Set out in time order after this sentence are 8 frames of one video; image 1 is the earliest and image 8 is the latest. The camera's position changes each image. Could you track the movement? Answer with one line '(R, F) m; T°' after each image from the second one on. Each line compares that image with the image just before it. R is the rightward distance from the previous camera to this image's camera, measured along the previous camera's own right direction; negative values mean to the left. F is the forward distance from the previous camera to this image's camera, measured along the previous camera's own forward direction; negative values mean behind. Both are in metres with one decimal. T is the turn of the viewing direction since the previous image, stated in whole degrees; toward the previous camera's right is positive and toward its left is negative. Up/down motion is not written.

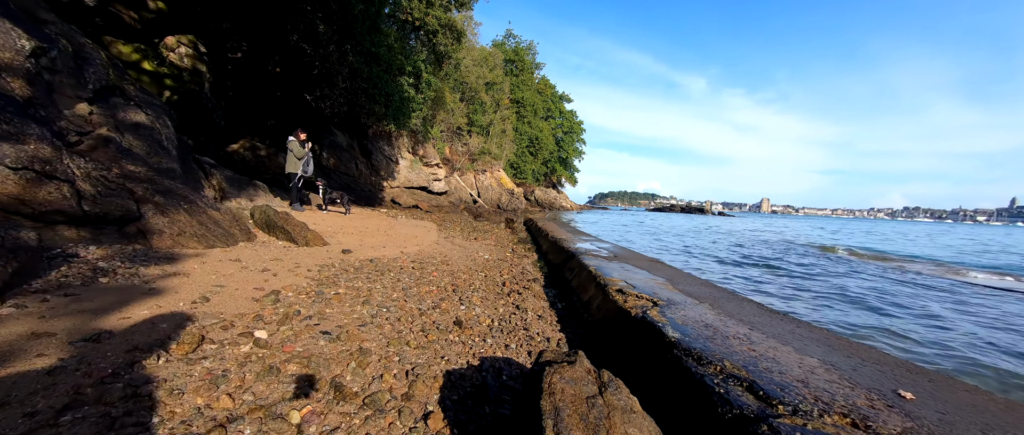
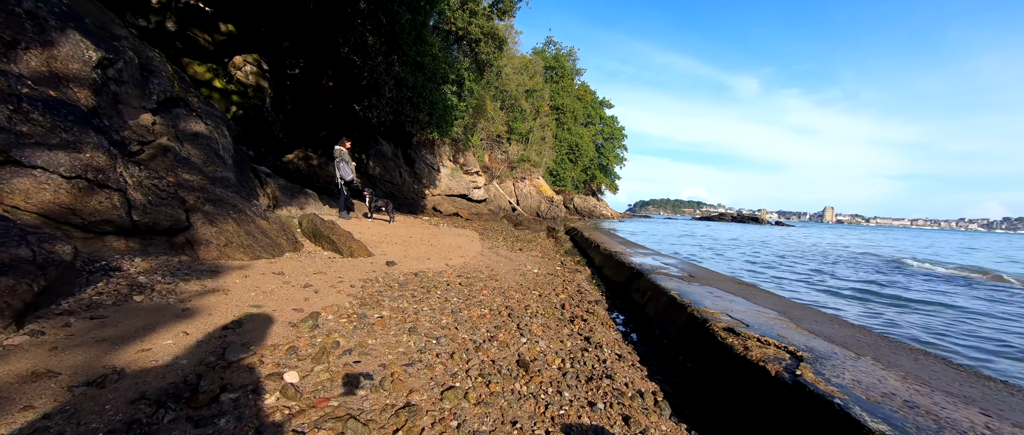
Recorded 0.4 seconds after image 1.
(-0.3, +0.6) m; -6°
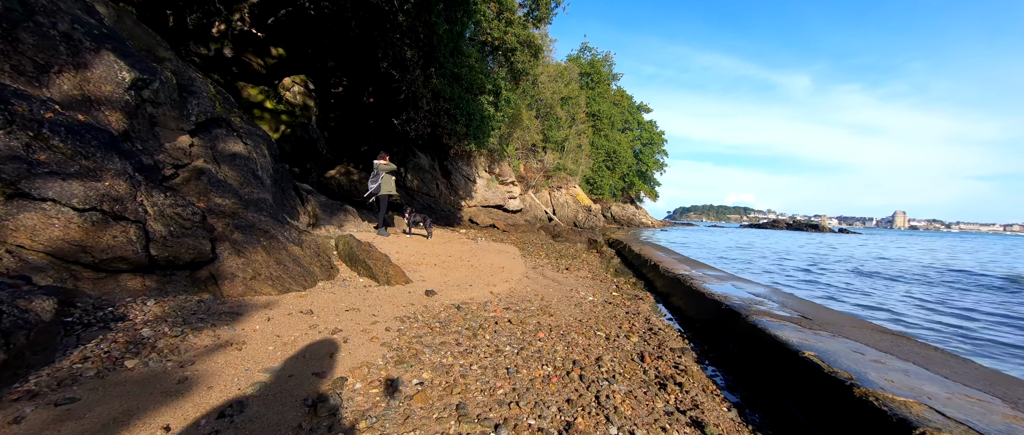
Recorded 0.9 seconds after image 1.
(-0.3, +0.8) m; -6°
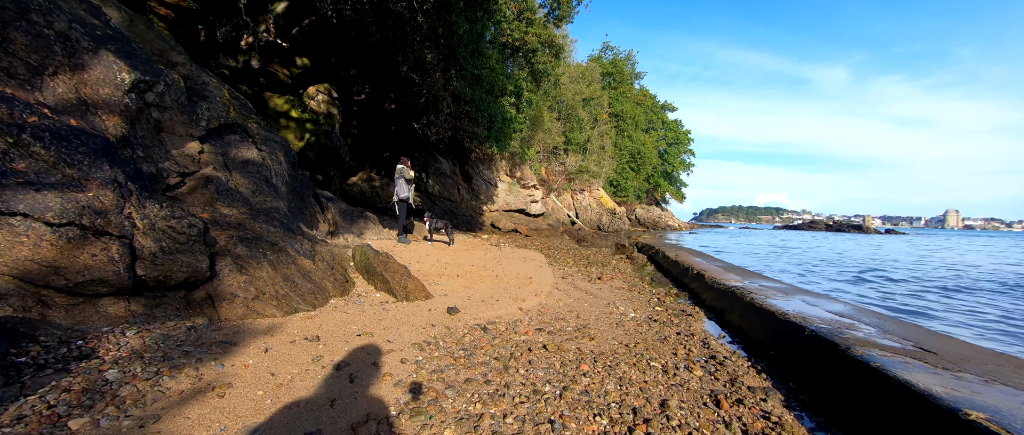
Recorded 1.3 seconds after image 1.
(-0.1, +0.6) m; -3°
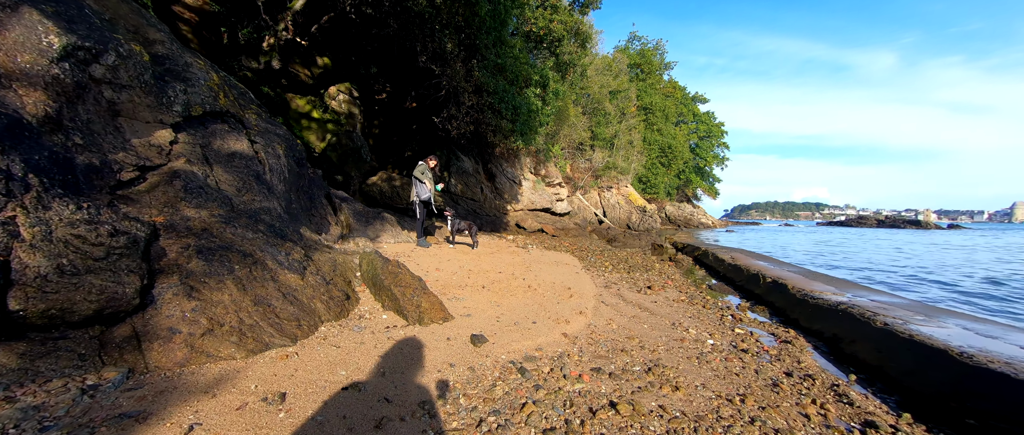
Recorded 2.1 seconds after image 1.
(-0.2, +1.2) m; -4°
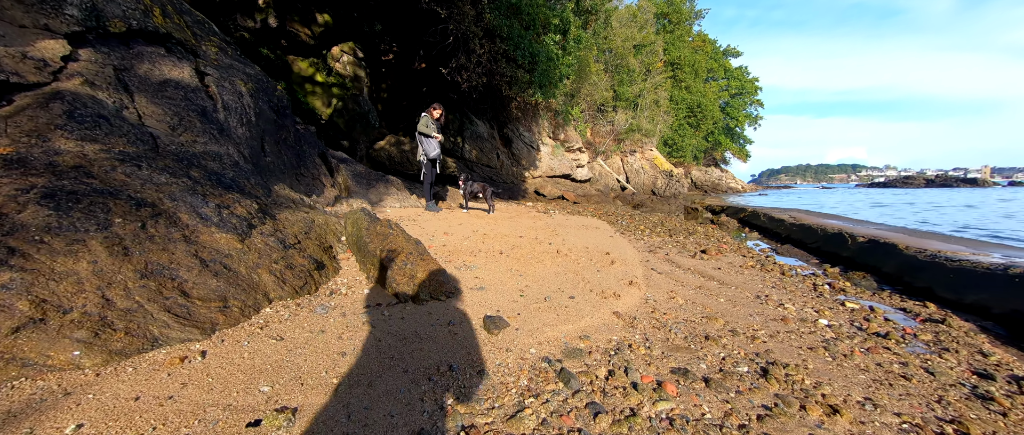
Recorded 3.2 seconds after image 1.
(-0.1, +1.3) m; -3°
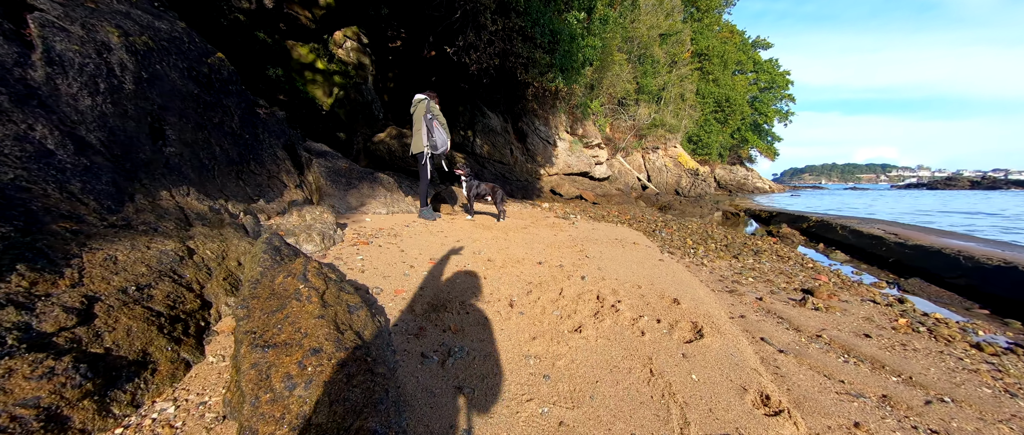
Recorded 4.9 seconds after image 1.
(0.0, +1.9) m; -2°
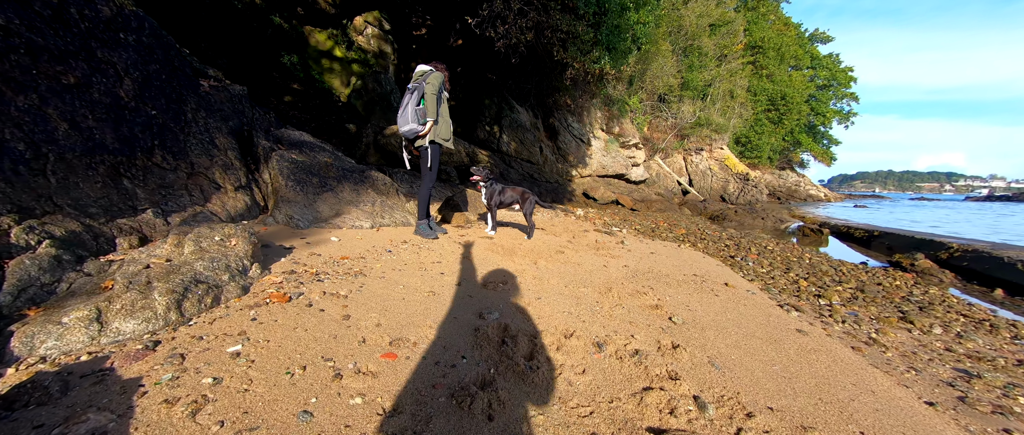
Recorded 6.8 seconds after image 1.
(-0.1, +2.1) m; -4°
